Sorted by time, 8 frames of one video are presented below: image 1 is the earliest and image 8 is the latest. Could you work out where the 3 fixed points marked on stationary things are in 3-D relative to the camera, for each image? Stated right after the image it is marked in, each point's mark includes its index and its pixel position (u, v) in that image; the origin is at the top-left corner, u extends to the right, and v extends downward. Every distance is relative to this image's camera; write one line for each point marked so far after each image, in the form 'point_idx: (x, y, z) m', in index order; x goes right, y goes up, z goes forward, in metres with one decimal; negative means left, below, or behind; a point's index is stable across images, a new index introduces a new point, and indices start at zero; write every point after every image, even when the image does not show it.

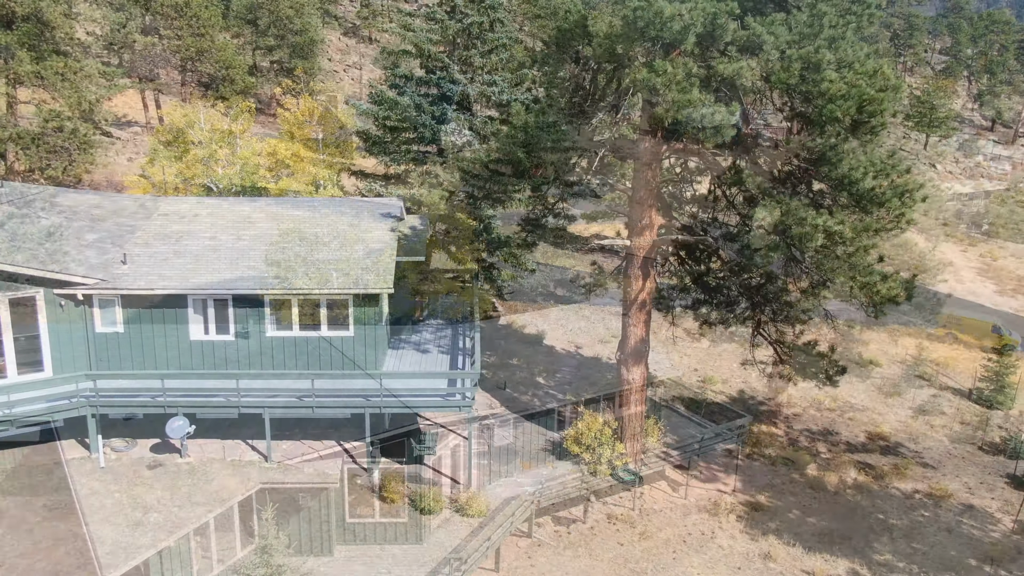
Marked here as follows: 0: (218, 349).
0: (-6.5, -1.3, +16.1) m
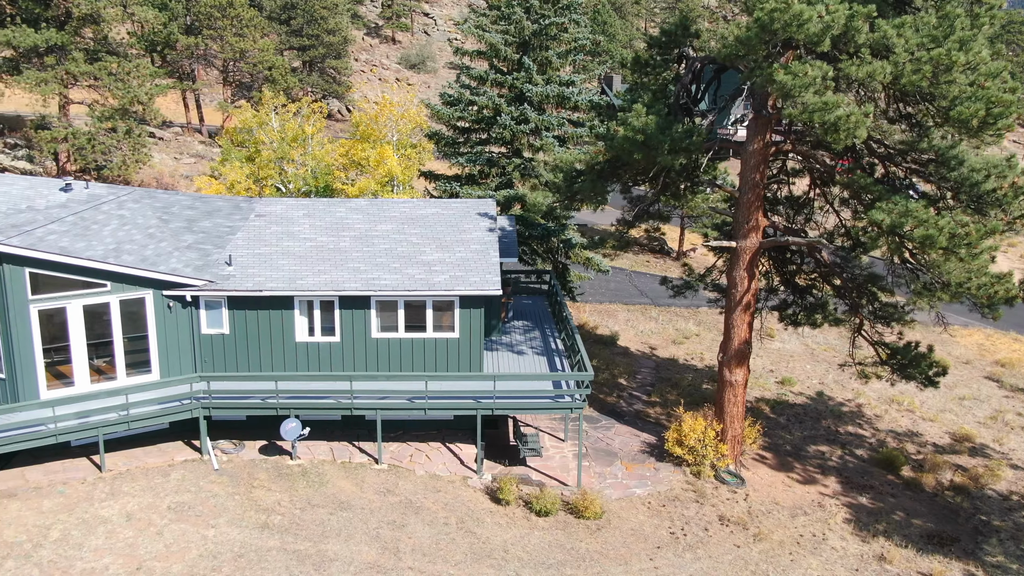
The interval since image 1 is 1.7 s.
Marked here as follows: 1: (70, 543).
0: (-4.1, -1.4, +16.1) m
1: (-7.6, -4.4, +12.6) m
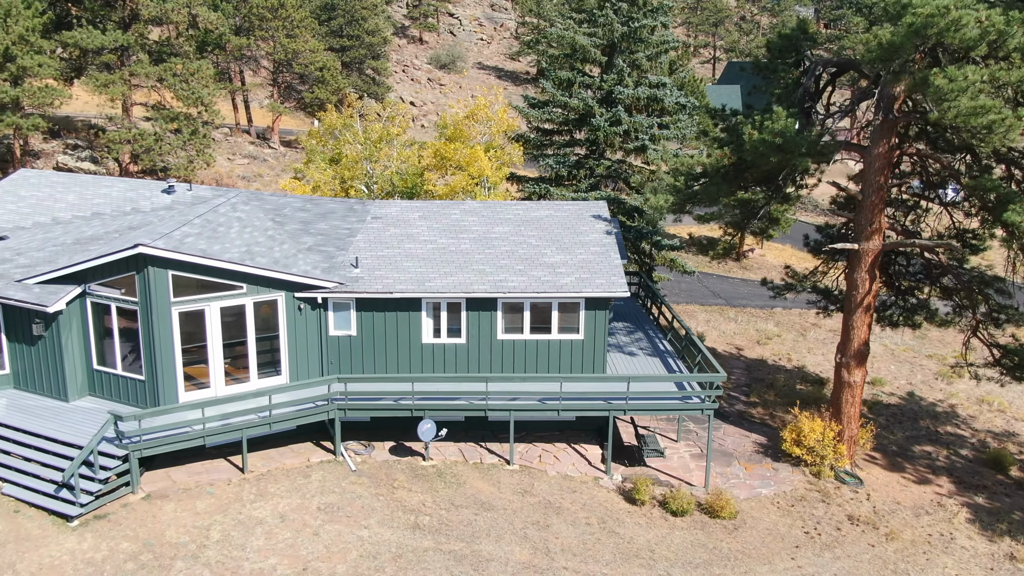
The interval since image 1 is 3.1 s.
0: (-1.4, -1.4, +16.2) m
1: (-4.9, -4.5, +12.7) m
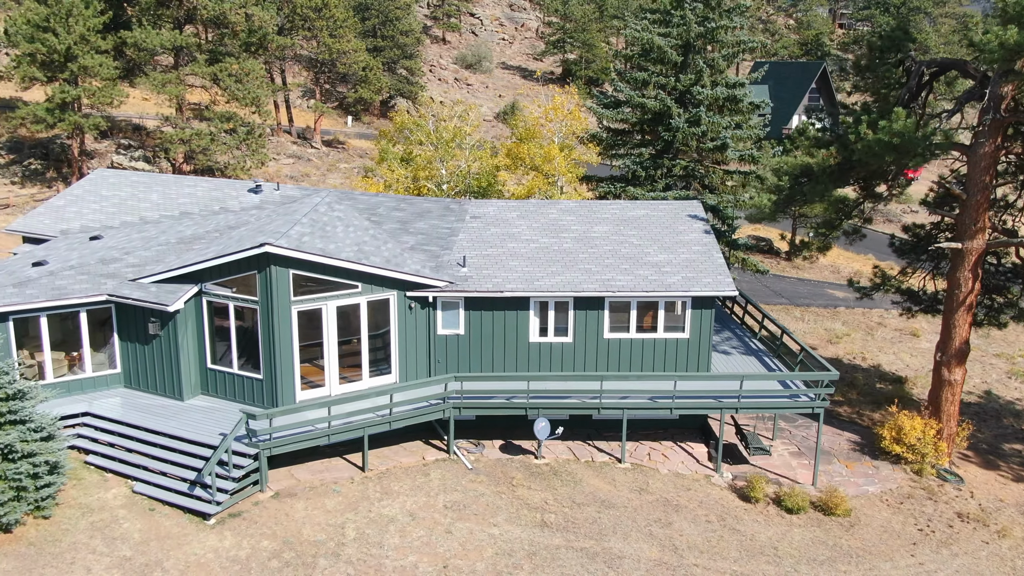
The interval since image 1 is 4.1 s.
0: (+1.0, -1.4, +16.2) m
1: (-2.5, -4.4, +12.8) m
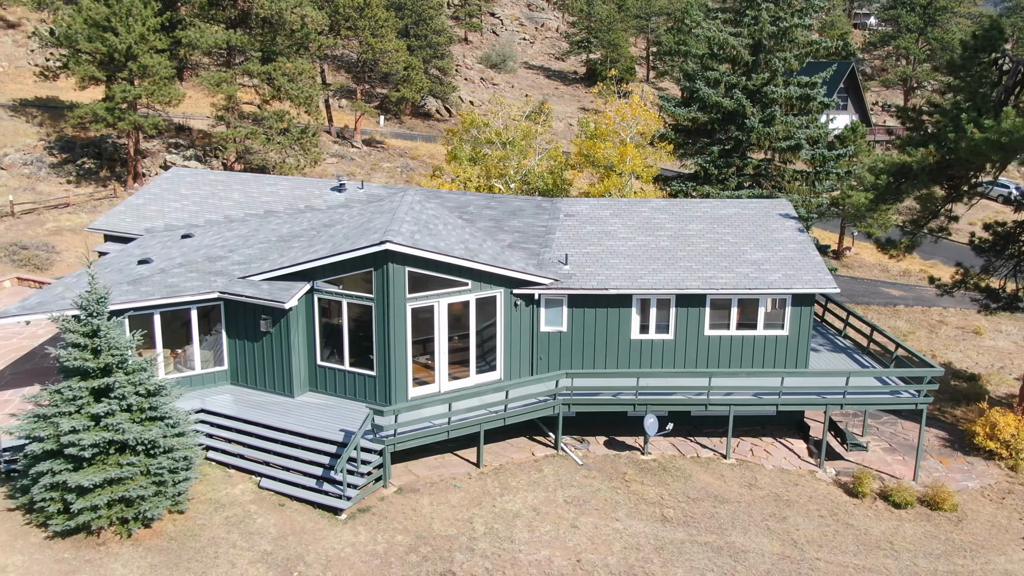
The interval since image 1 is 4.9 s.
0: (+3.3, -1.3, +16.4) m
1: (-0.2, -4.4, +12.9) m
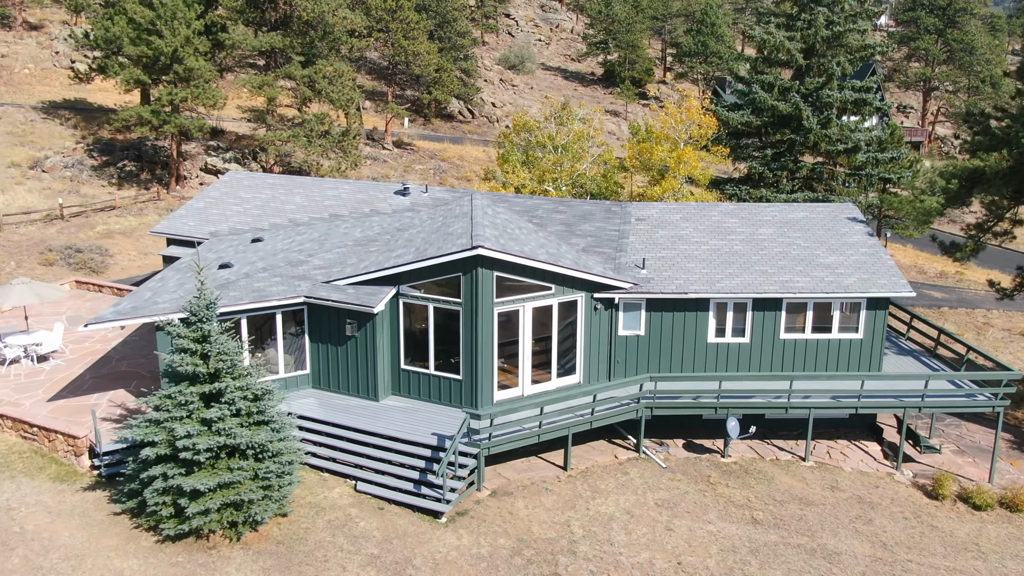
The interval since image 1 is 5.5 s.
0: (+5.0, -1.4, +16.5) m
1: (+1.6, -4.5, +13.0) m
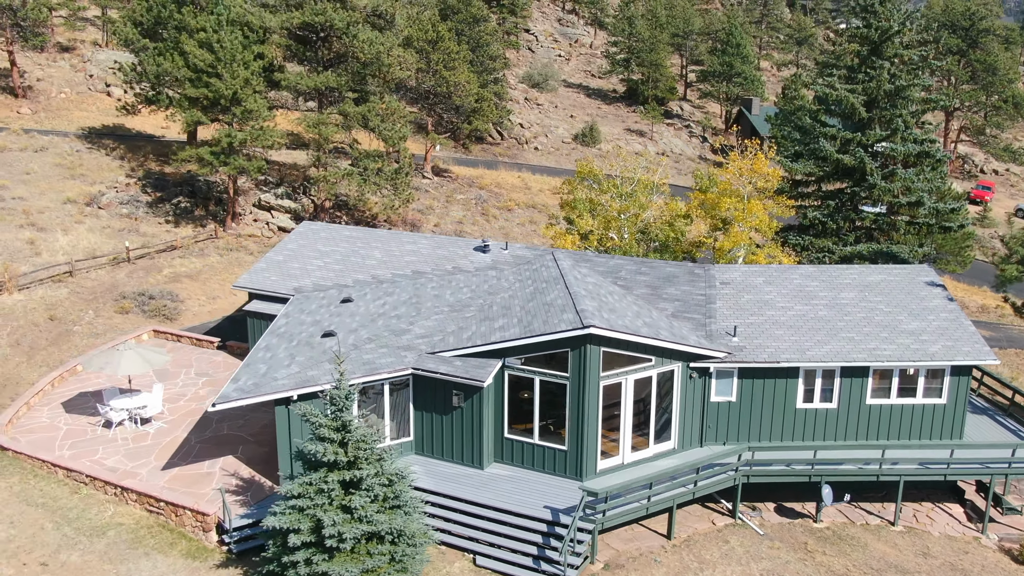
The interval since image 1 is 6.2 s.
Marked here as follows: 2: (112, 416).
0: (+7.2, -3.0, +17.0) m
1: (+3.8, -6.0, +13.5) m
2: (-9.4, -3.0, +17.2) m
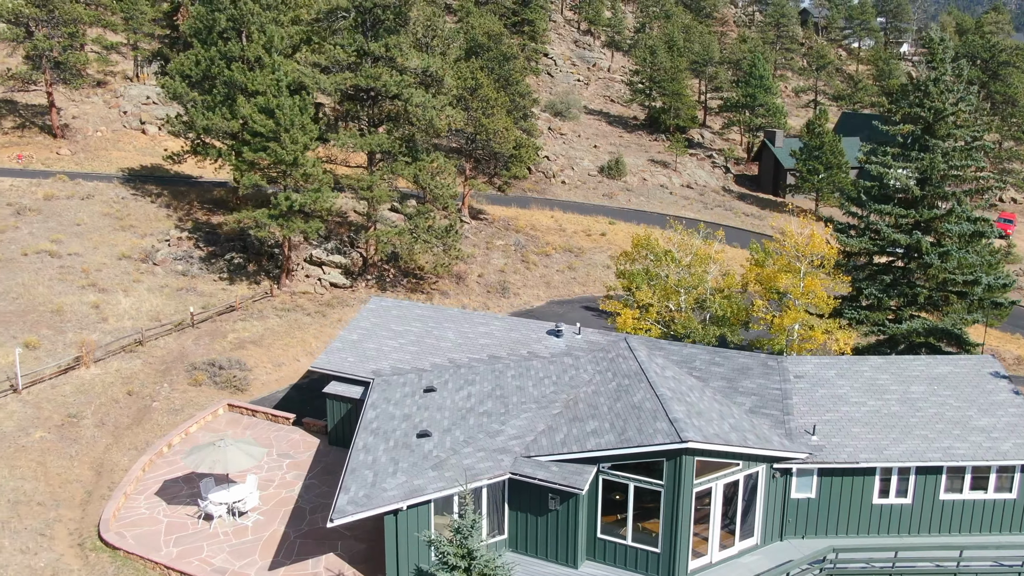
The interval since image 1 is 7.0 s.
0: (+9.3, -5.4, +17.7) m
1: (+5.9, -8.5, +14.2) m
2: (-7.3, -5.4, +17.8) m
